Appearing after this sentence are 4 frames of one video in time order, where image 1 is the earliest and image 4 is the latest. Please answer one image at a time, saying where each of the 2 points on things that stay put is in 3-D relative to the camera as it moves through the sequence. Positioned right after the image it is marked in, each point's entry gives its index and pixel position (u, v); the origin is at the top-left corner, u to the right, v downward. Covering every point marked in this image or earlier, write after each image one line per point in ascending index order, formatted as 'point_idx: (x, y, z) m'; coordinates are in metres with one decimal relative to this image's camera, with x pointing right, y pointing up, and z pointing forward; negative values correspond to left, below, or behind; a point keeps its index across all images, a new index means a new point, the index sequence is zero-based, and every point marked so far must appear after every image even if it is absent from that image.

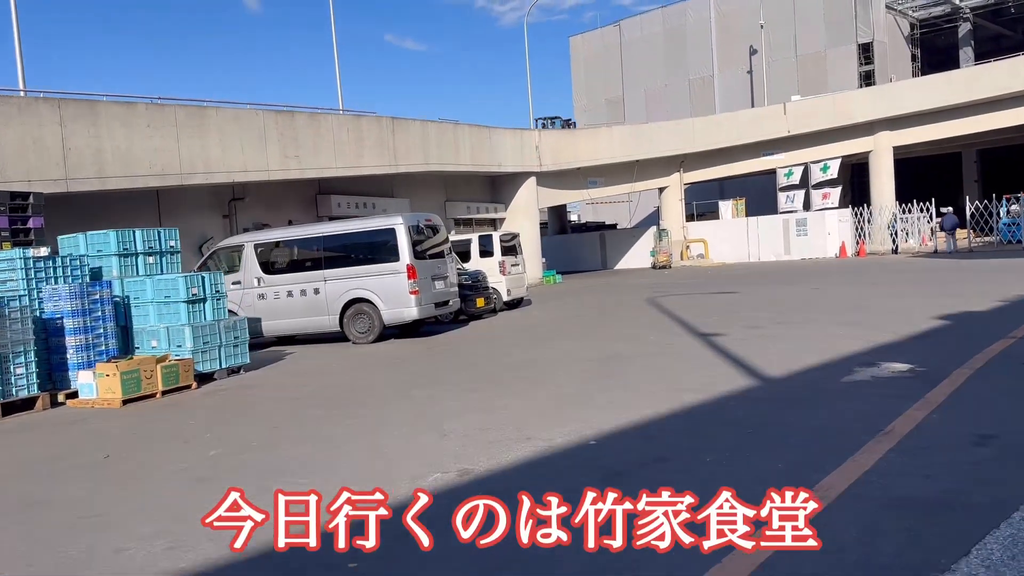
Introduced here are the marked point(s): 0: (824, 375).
0: (+3.3, -0.9, +9.0) m
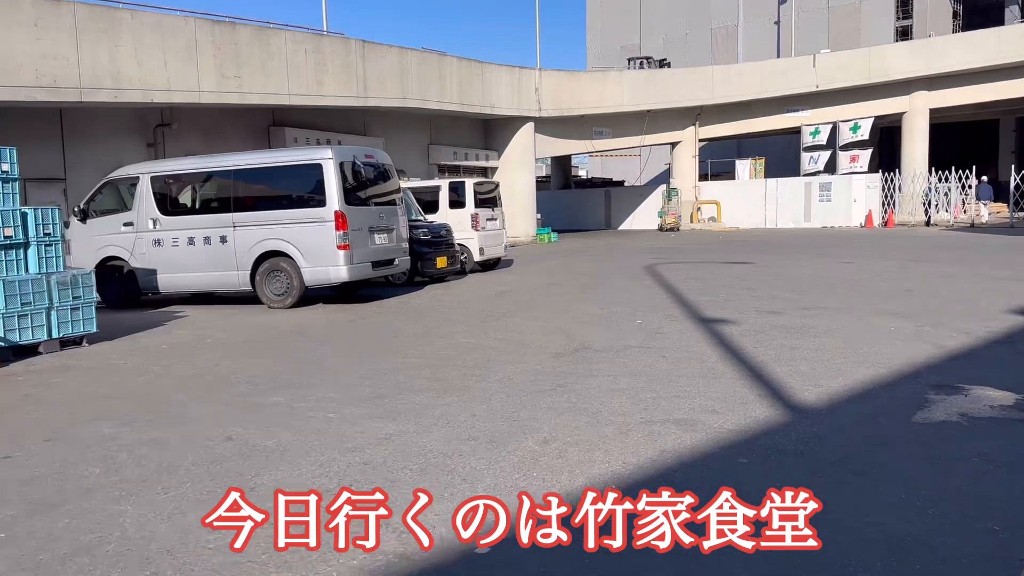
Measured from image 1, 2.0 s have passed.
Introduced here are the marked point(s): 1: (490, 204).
0: (+2.6, -0.8, +6.0) m
1: (-0.5, +1.7, +17.1) m
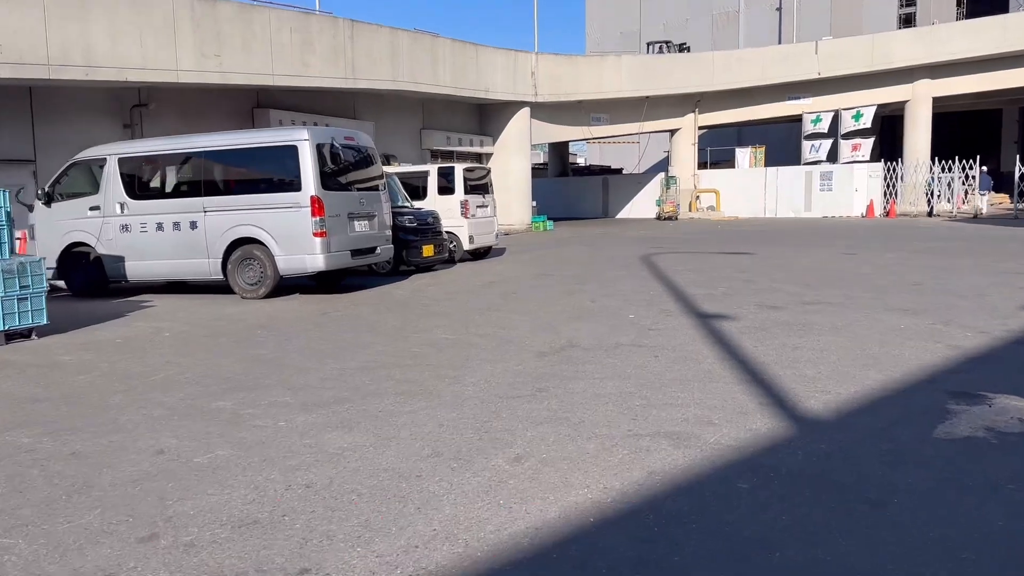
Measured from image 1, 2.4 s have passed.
0: (+2.4, -0.8, +5.4) m
1: (-0.6, +1.9, +16.4) m
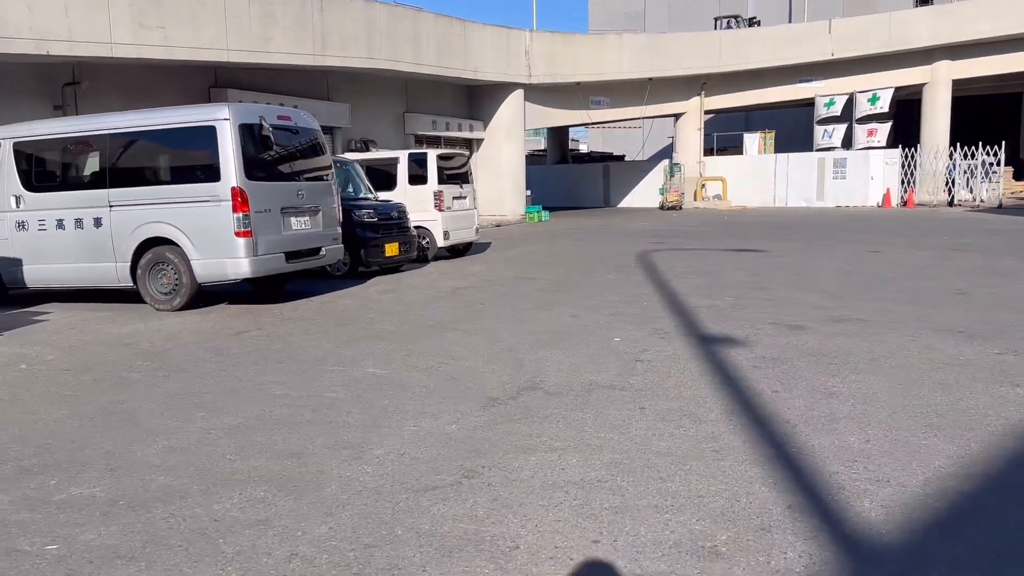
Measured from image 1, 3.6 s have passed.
0: (+2.0, -1.0, +3.6) m
1: (-1.0, +1.9, +14.6) m
